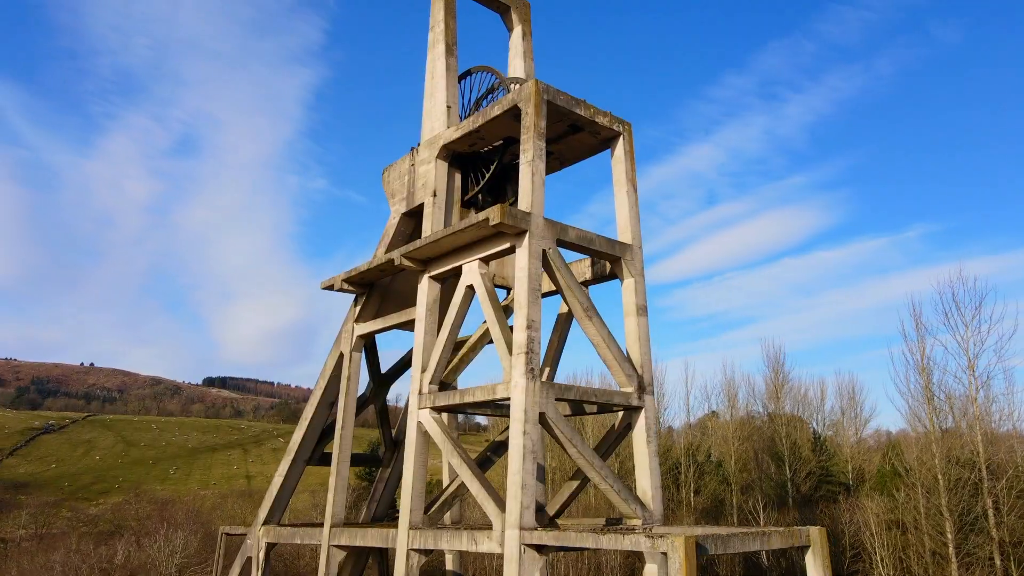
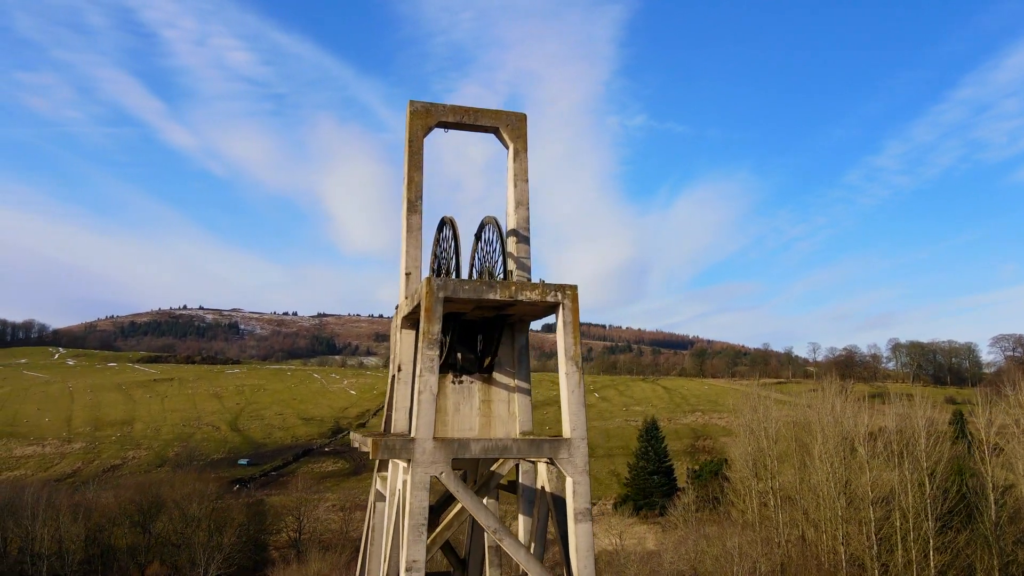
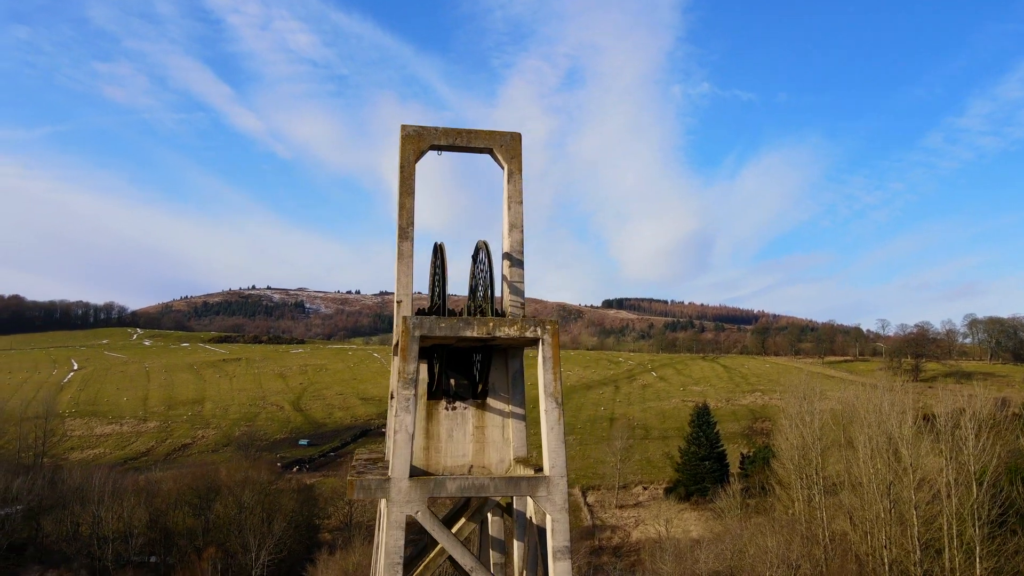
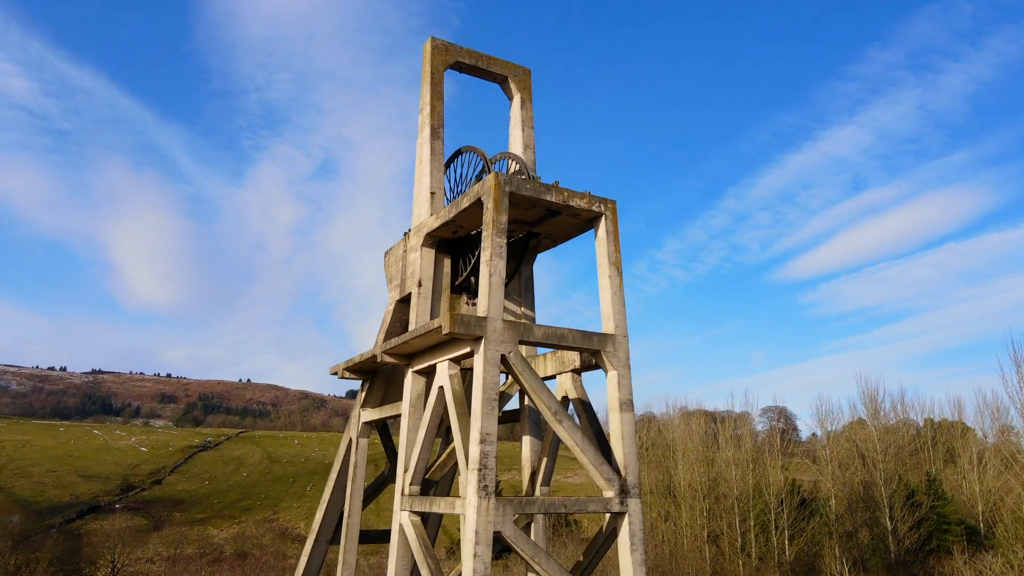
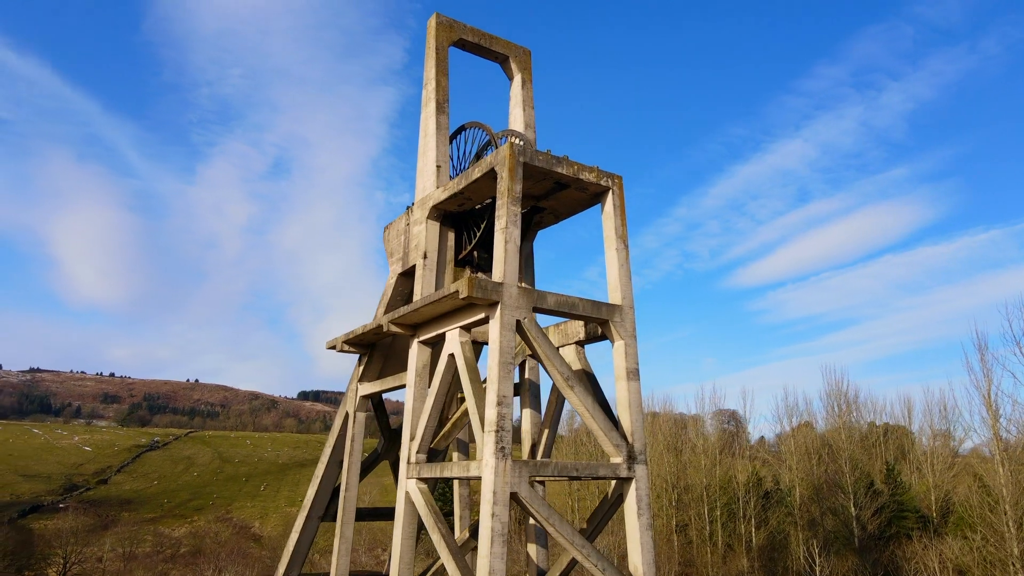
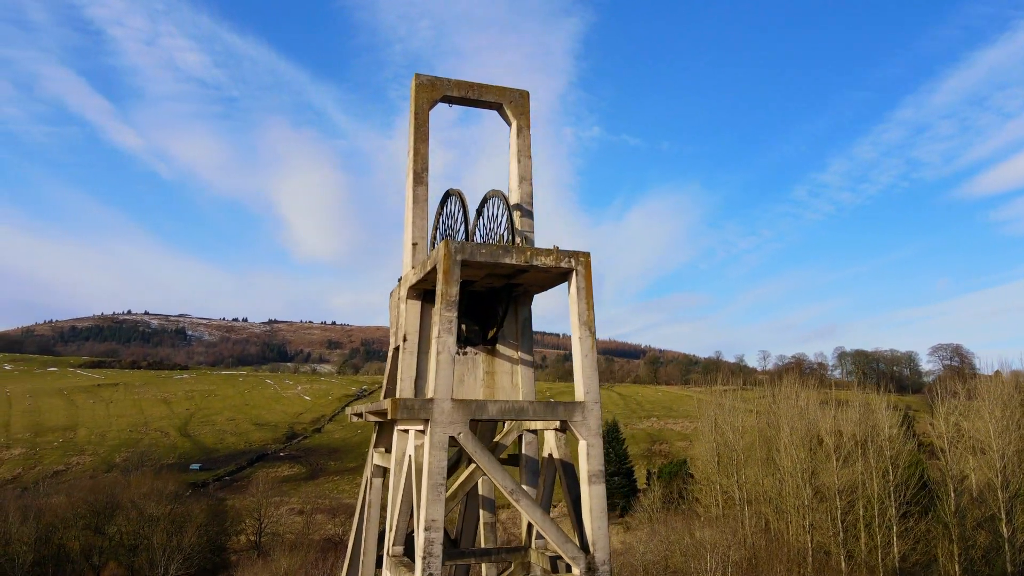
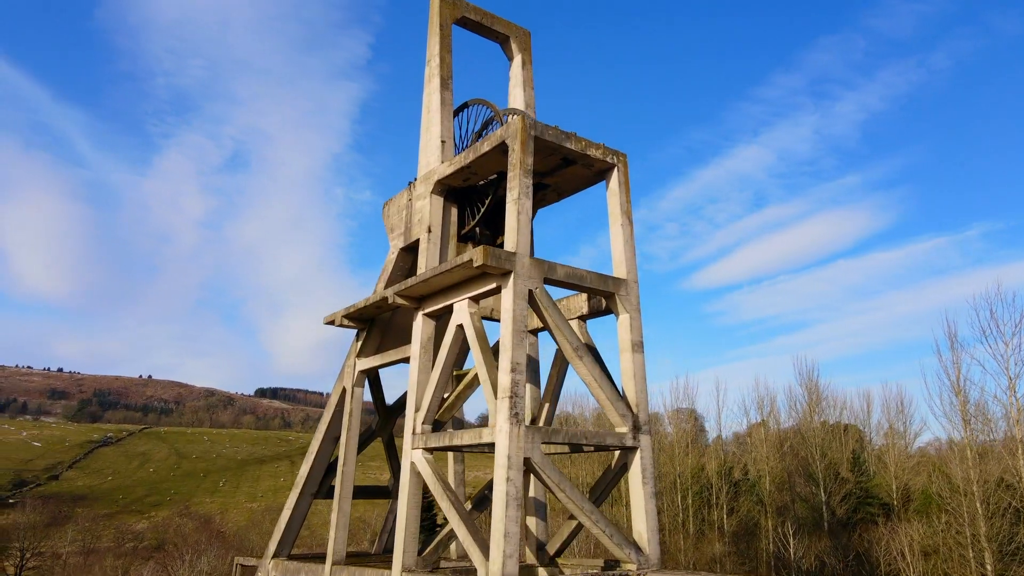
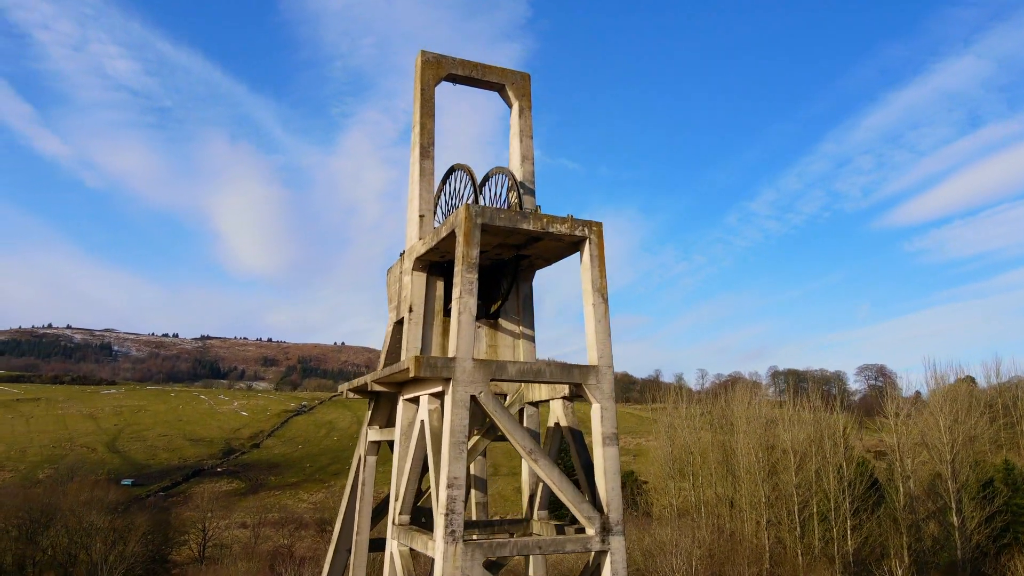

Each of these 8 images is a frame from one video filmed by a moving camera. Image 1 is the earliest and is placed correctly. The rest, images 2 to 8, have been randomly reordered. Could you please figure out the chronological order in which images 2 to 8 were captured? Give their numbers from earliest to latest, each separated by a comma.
7, 5, 4, 8, 6, 2, 3
